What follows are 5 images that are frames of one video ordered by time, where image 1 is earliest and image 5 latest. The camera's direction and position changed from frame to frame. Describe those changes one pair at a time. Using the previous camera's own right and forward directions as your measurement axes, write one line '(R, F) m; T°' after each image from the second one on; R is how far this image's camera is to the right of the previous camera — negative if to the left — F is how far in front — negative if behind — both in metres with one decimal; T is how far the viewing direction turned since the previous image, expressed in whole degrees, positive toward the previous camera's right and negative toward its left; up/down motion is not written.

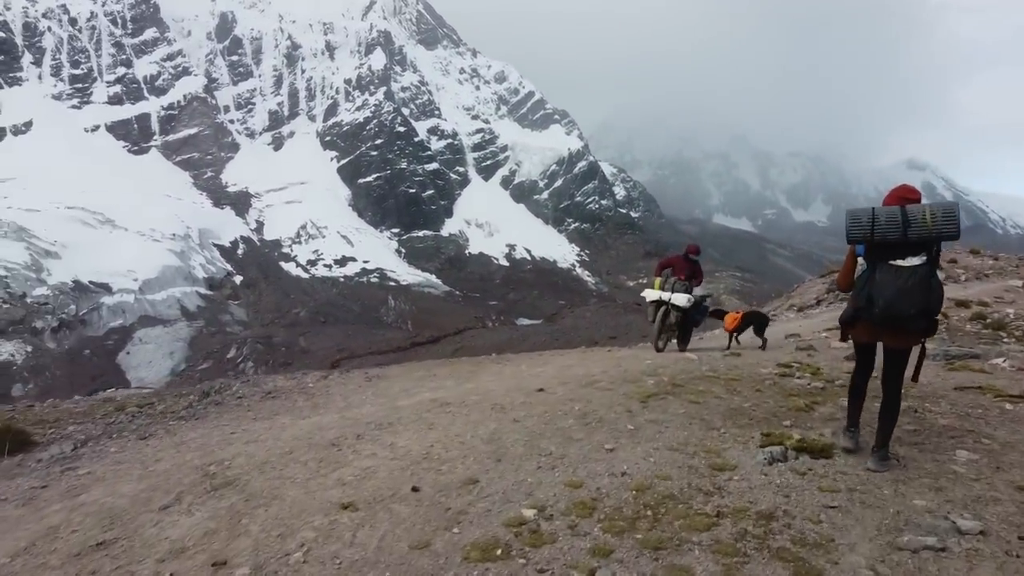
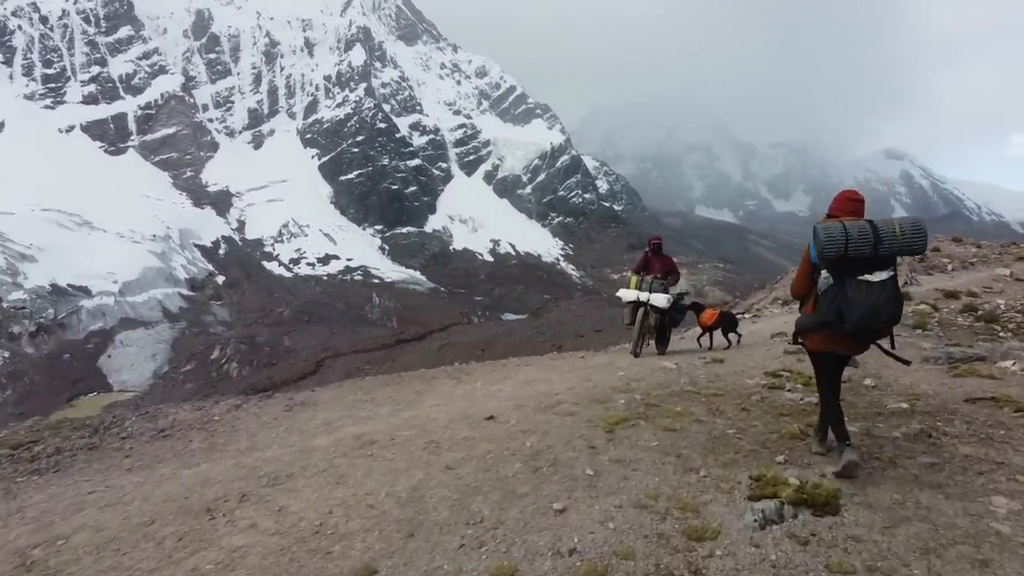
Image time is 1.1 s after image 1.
(+0.4, +1.0) m; +1°
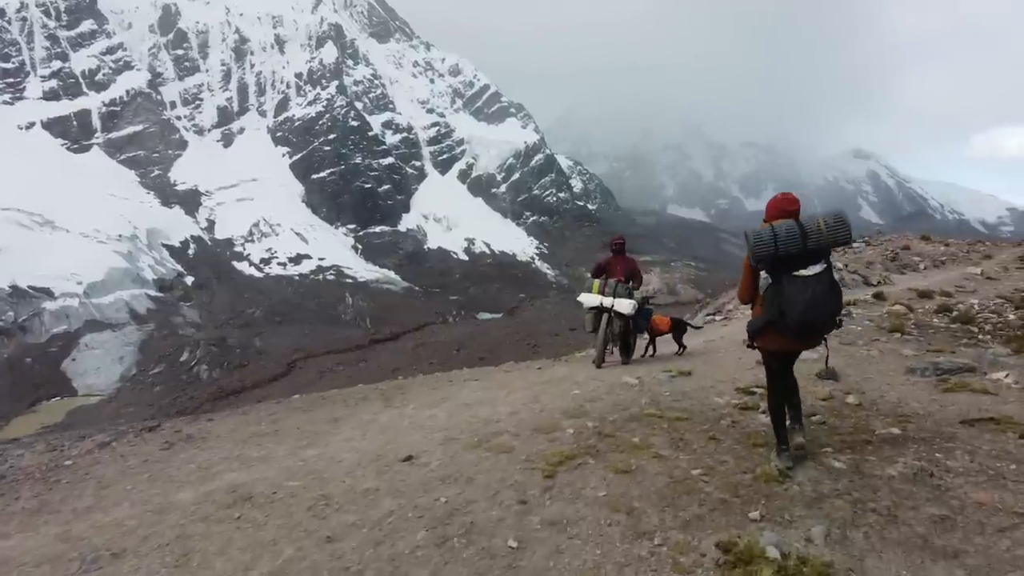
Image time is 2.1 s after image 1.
(+0.4, +1.0) m; +2°
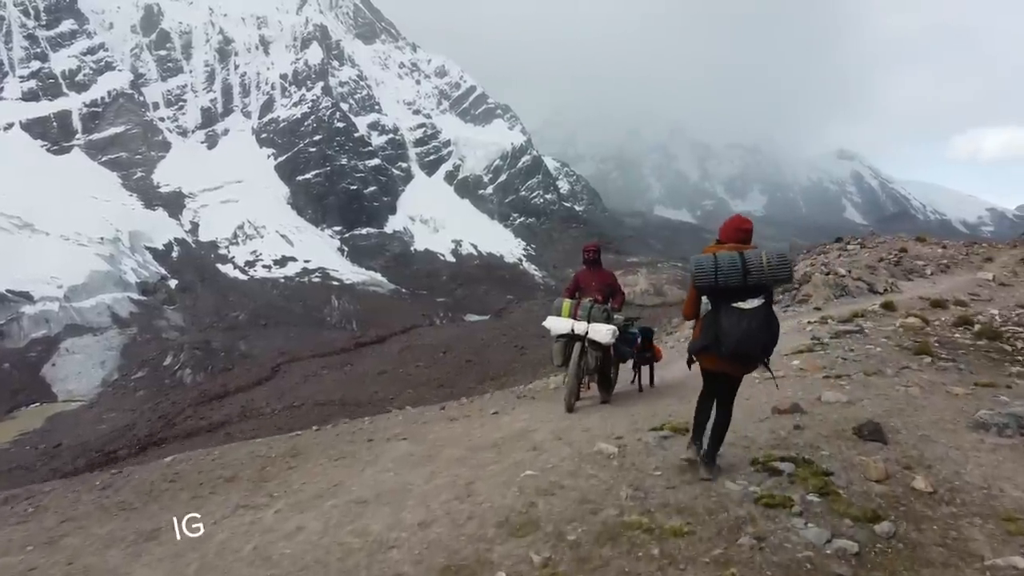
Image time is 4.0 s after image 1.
(+0.5, +2.1) m; +1°
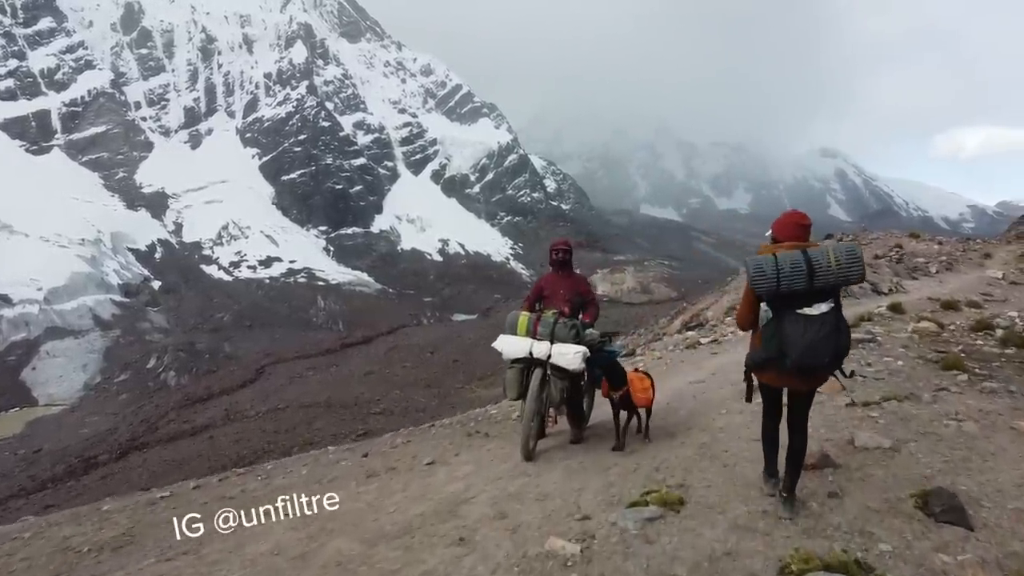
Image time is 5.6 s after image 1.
(+0.4, +1.9) m; +1°
